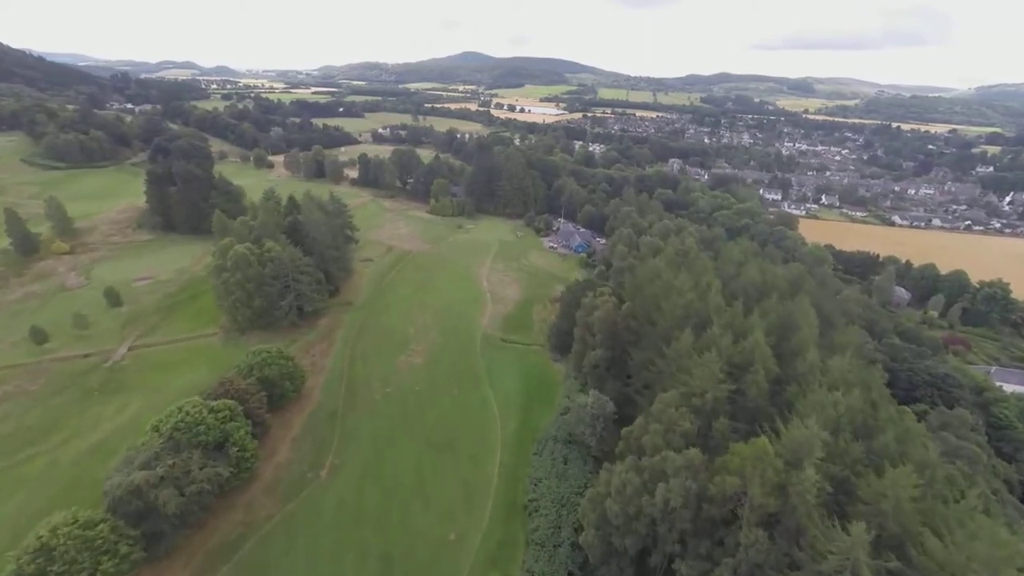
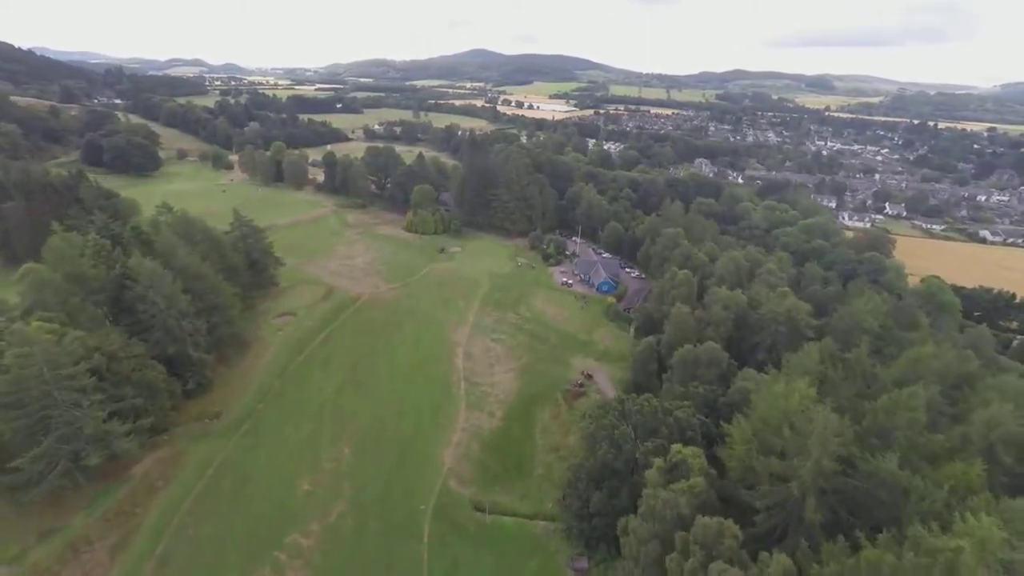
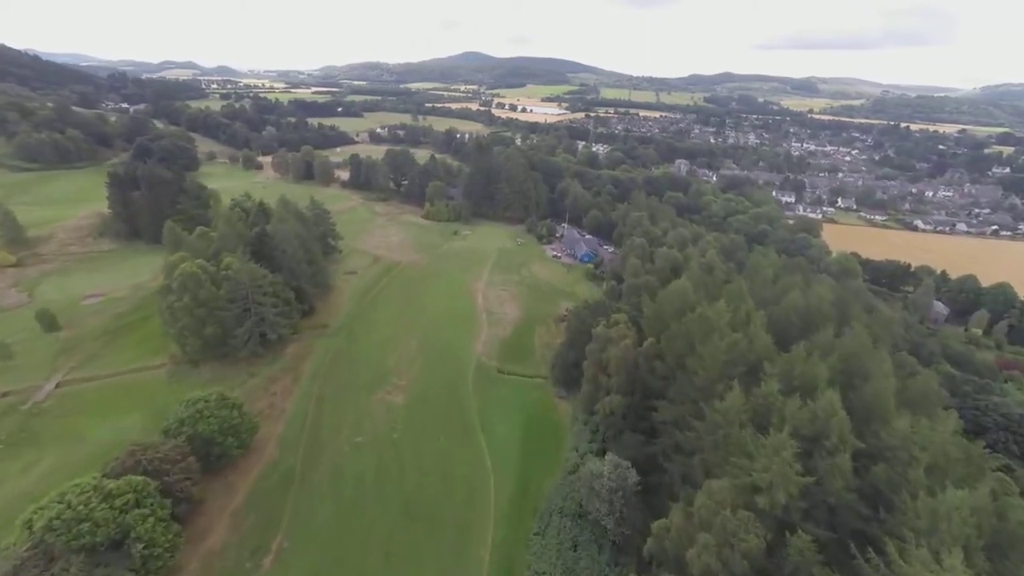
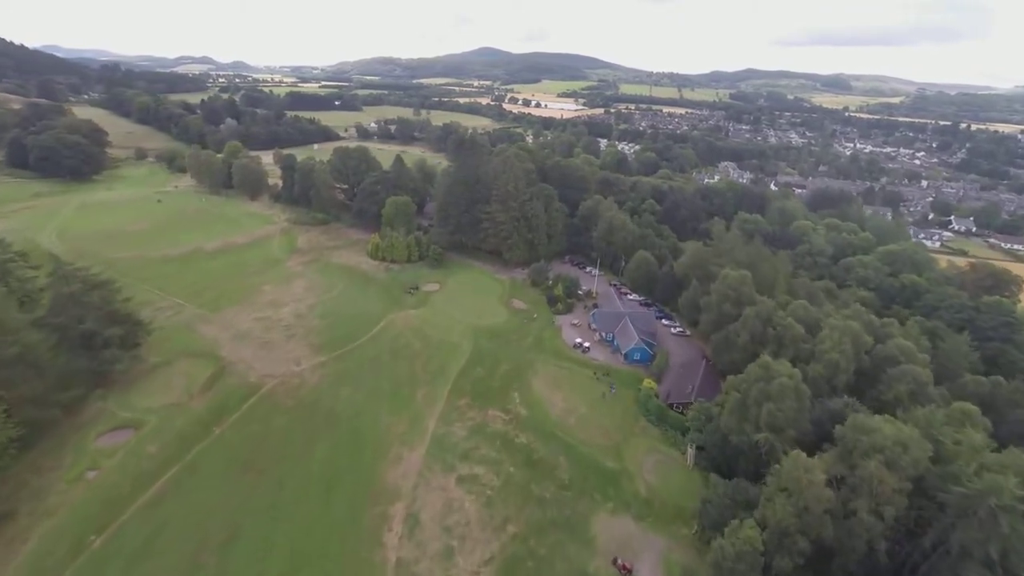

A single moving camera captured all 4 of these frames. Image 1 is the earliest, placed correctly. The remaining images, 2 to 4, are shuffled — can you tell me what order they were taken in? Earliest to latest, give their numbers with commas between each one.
3, 2, 4
